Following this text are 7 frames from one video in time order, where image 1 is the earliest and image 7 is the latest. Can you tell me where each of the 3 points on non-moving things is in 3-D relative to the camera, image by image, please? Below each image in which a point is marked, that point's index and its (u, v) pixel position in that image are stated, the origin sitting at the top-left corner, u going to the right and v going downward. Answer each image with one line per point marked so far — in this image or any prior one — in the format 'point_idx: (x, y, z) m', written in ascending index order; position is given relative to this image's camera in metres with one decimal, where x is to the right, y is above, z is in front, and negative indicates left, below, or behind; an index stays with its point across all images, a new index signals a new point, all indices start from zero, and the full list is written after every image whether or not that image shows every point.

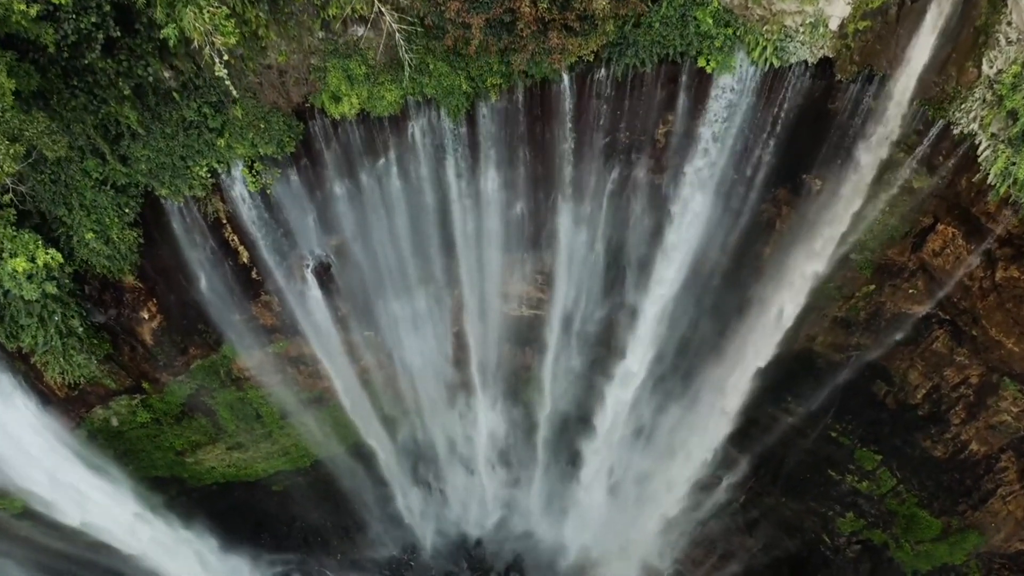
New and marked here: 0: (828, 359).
0: (+5.1, -1.2, +11.1) m
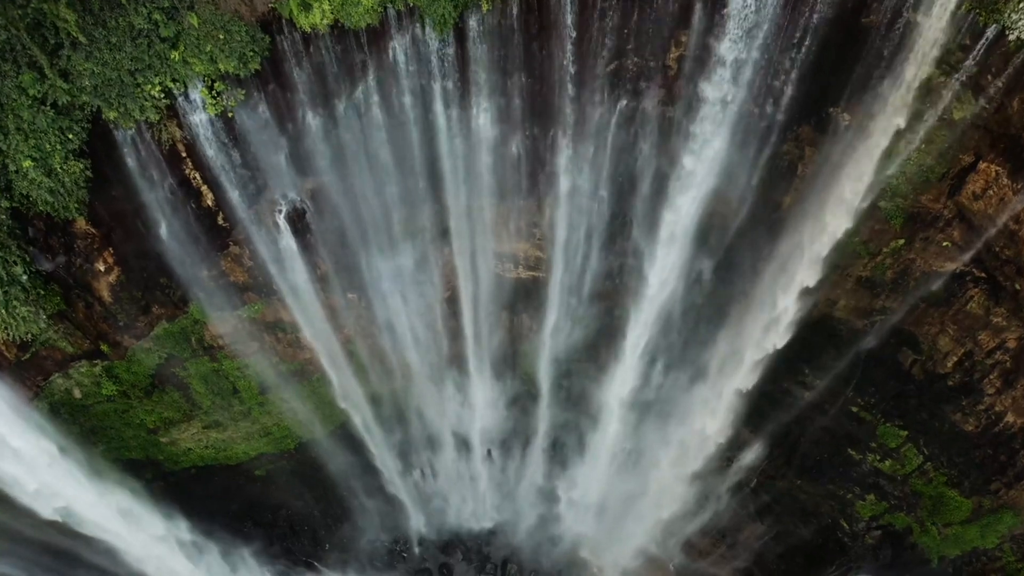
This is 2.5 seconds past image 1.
0: (+5.1, -0.6, +10.2) m
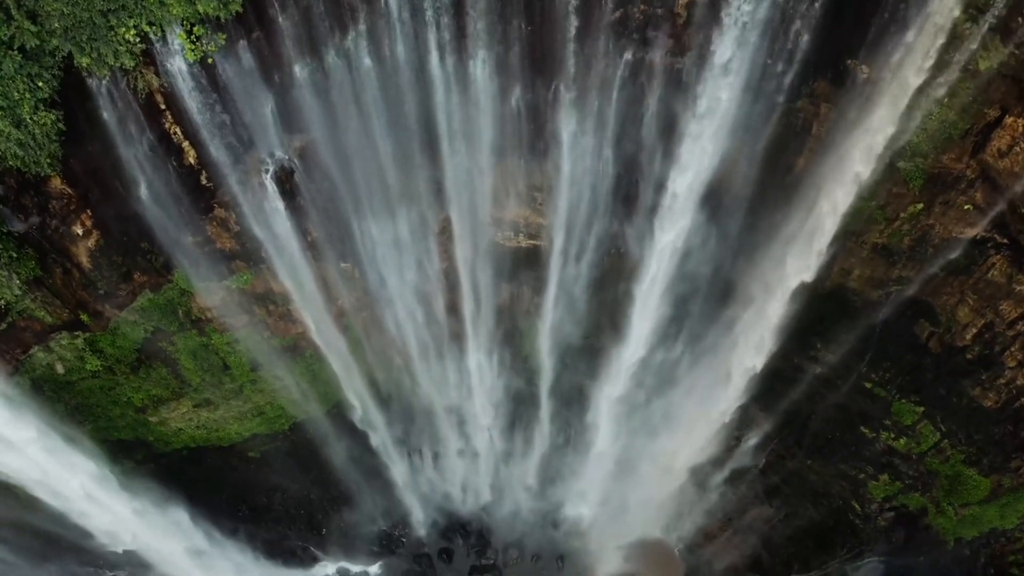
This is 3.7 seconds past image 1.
0: (+5.1, -0.1, +9.8) m
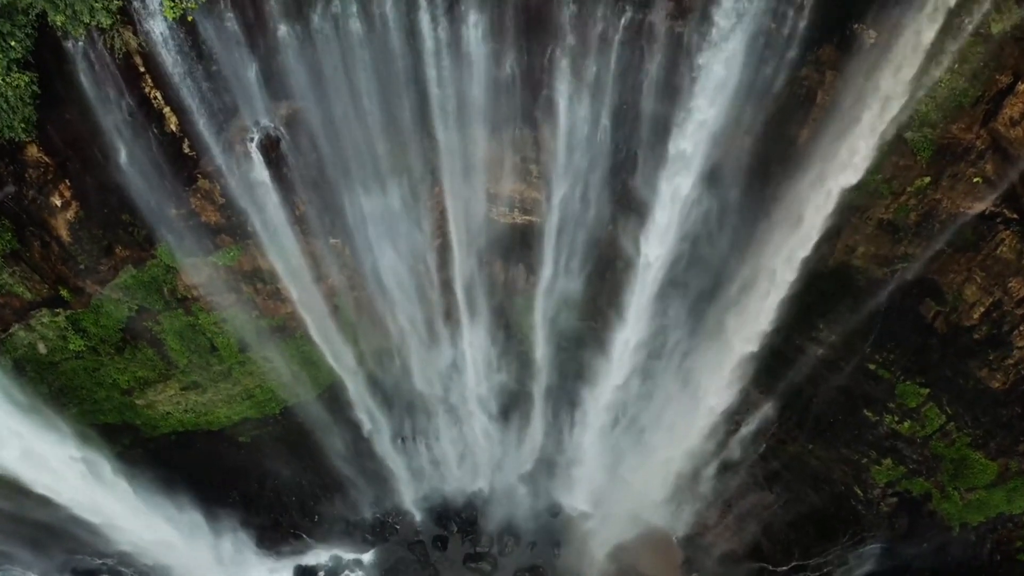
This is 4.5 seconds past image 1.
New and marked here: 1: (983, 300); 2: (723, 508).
0: (+5.0, +0.2, +9.5) m
1: (+6.2, -0.1, +8.9) m
2: (+3.8, -4.0, +12.4) m
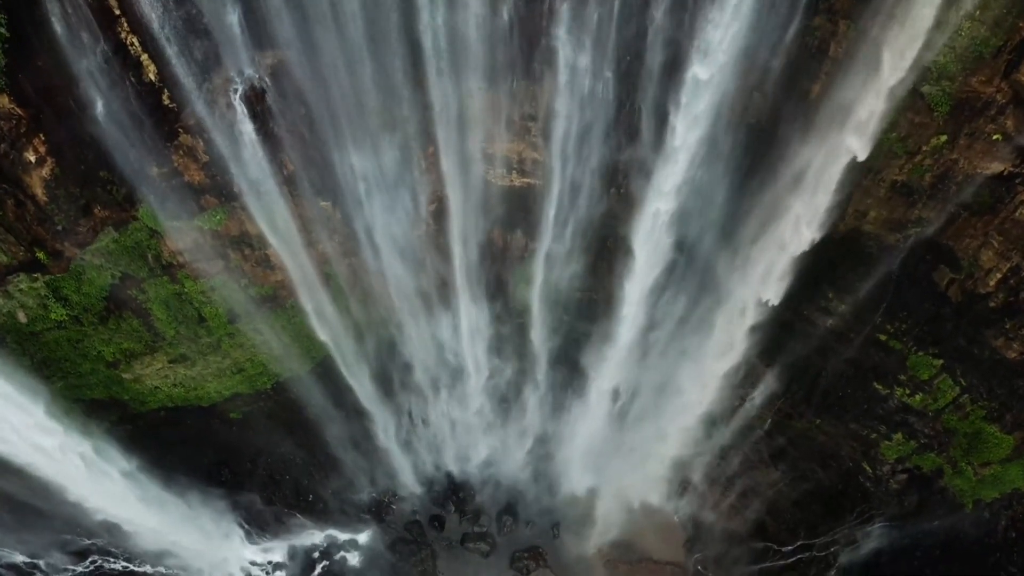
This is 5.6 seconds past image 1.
0: (+5.0, +0.6, +9.2) m
1: (+6.1, +0.3, +8.5) m
2: (+3.8, -3.5, +12.1) m
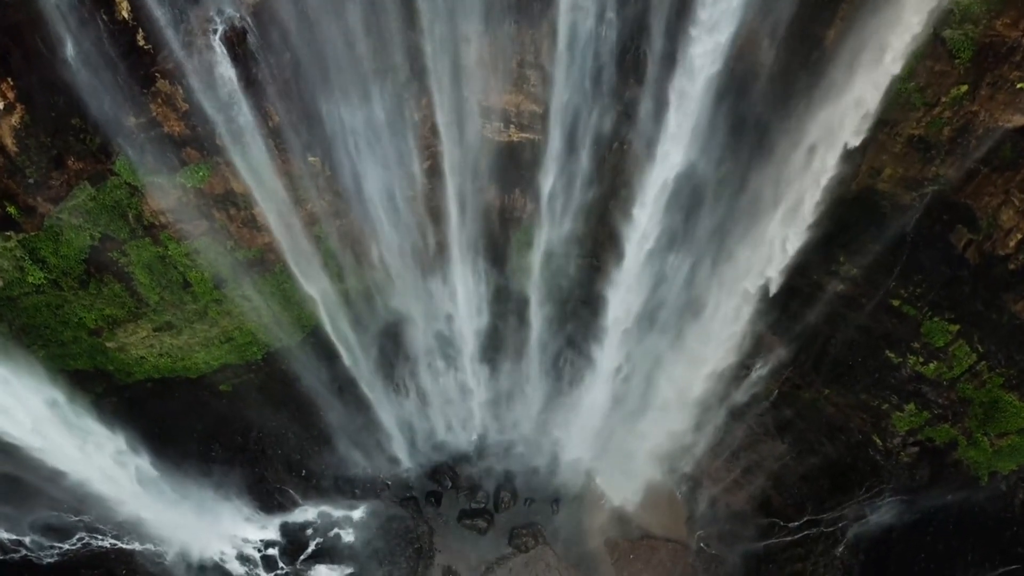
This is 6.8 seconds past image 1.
0: (+4.9, +1.1, +8.7) m
1: (+6.1, +0.8, +8.1) m
2: (+3.8, -2.9, +11.7) m
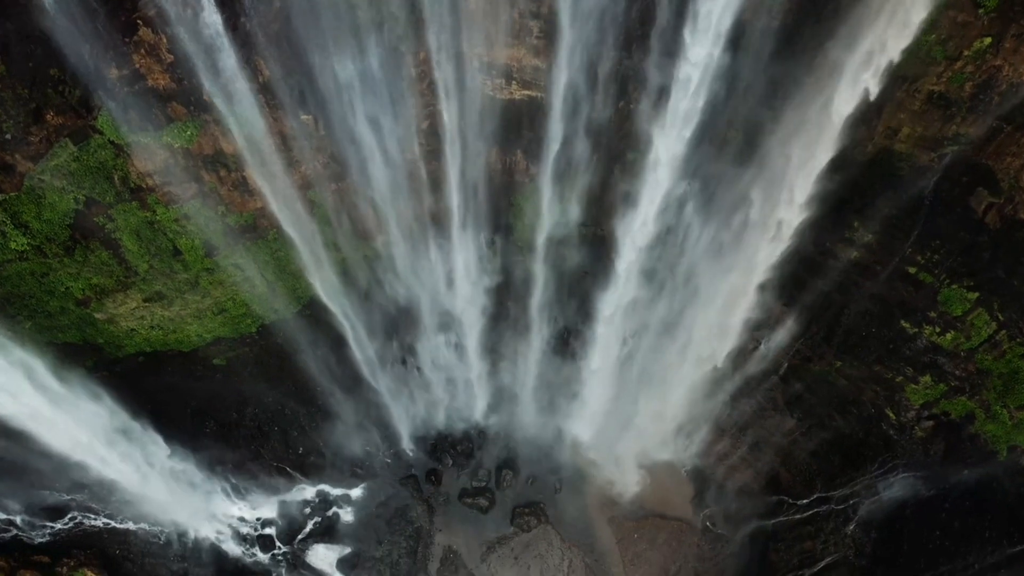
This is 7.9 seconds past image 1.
0: (+5.0, +1.6, +8.4) m
1: (+6.1, +1.3, +7.7) m
2: (+3.8, -2.5, +11.4) m
